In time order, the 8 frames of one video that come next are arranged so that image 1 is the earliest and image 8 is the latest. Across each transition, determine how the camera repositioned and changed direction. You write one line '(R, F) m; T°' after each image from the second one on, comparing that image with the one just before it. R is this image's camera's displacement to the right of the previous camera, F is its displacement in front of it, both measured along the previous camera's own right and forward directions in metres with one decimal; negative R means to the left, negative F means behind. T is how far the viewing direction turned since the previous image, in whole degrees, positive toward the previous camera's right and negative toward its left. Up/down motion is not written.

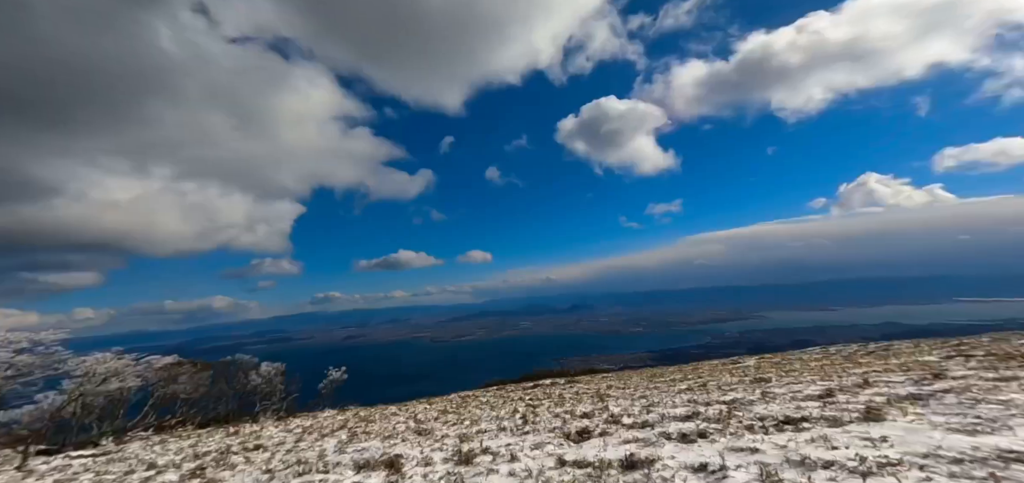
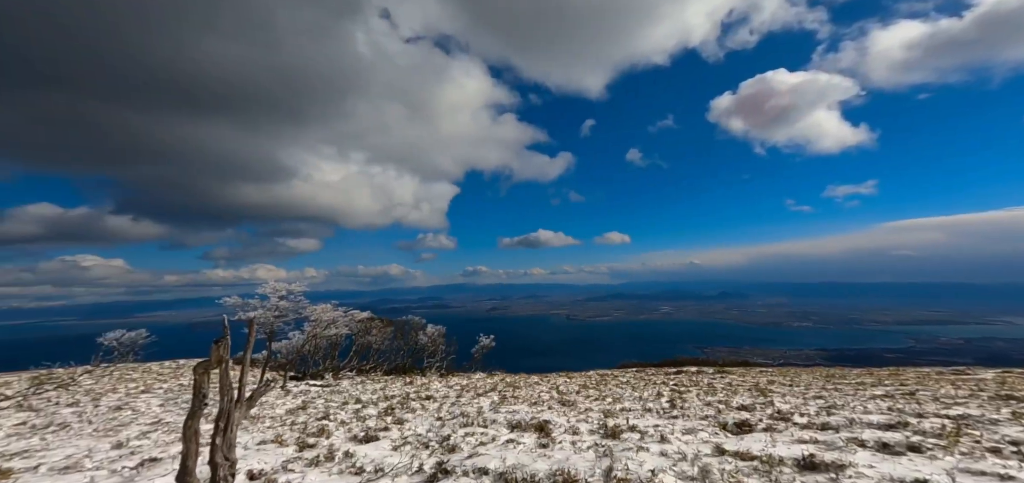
(-0.5, -0.4) m; -15°
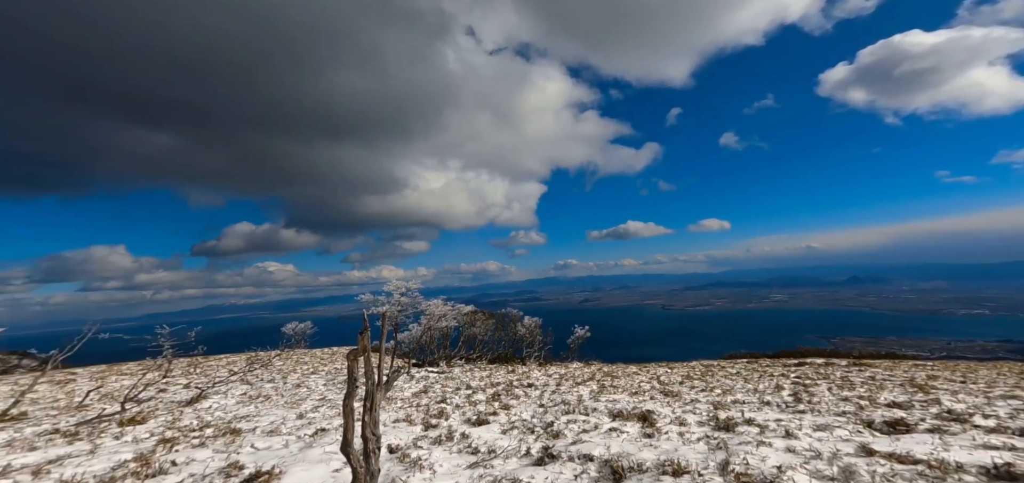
(-0.1, -0.2) m; -11°
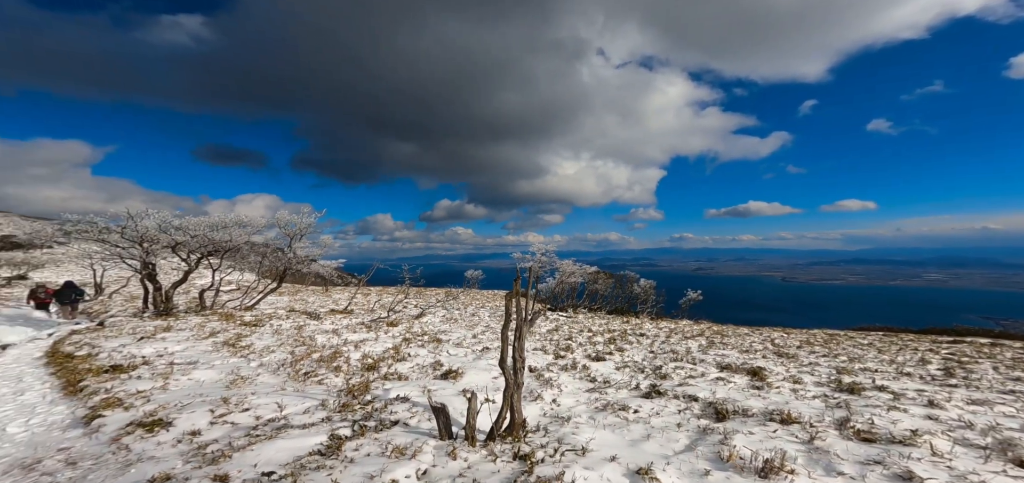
(+0.1, -1.3) m; -15°
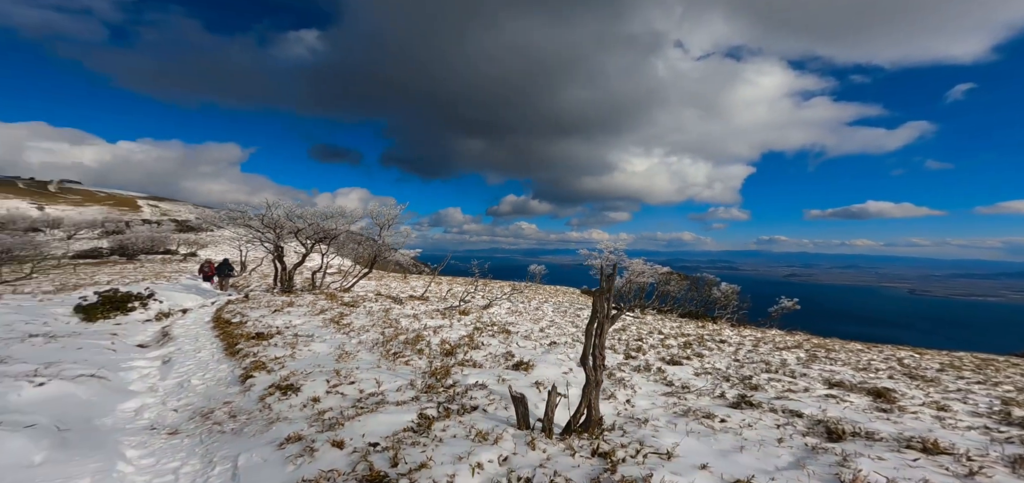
(-0.2, 0.0) m; -8°
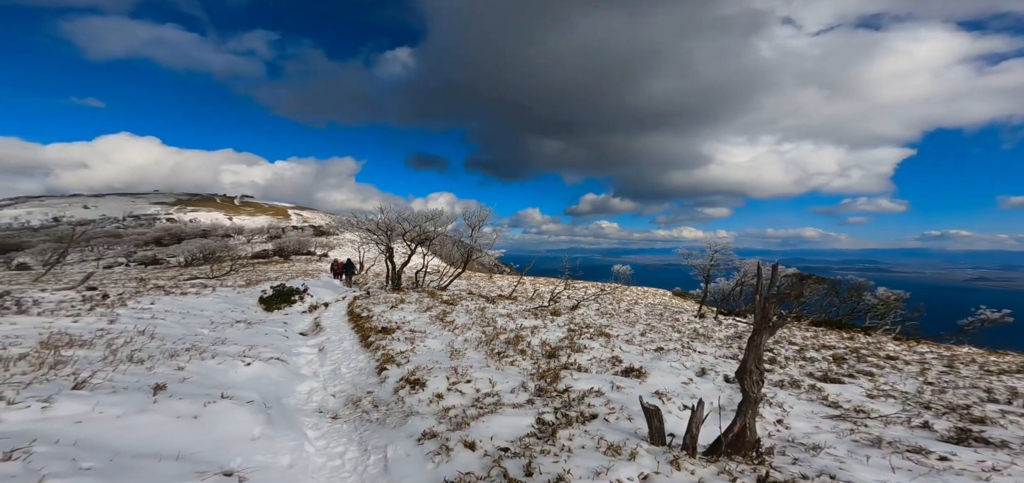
(-0.7, +0.3) m; -10°
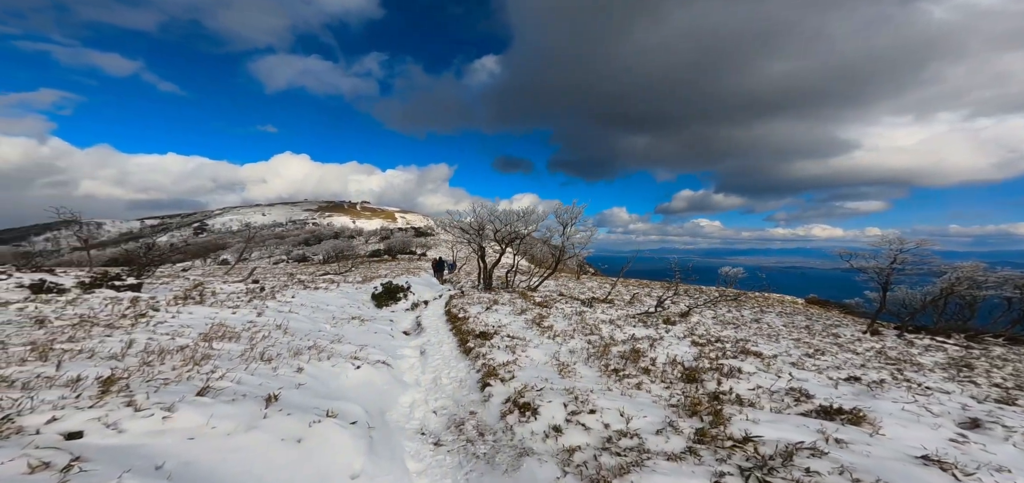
(-1.1, +2.1) m; -11°
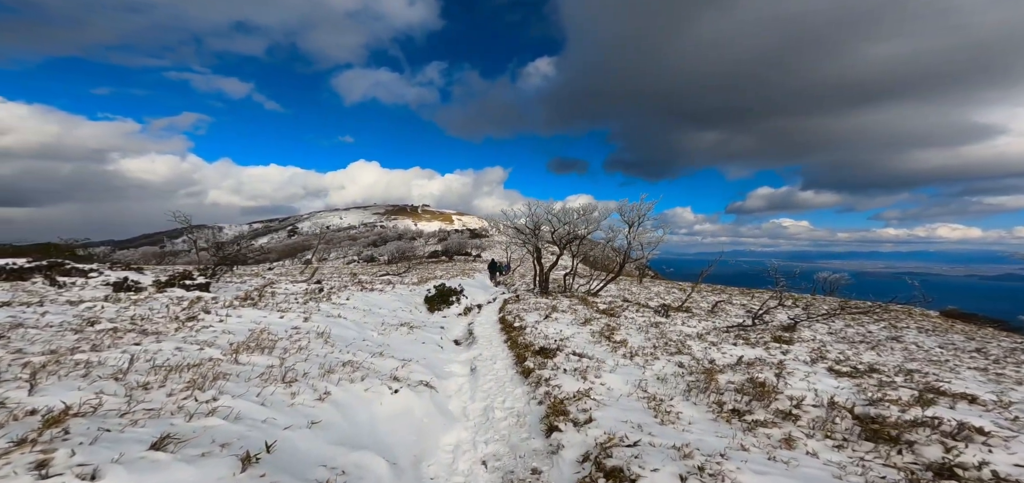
(-0.4, +3.4) m; -8°
